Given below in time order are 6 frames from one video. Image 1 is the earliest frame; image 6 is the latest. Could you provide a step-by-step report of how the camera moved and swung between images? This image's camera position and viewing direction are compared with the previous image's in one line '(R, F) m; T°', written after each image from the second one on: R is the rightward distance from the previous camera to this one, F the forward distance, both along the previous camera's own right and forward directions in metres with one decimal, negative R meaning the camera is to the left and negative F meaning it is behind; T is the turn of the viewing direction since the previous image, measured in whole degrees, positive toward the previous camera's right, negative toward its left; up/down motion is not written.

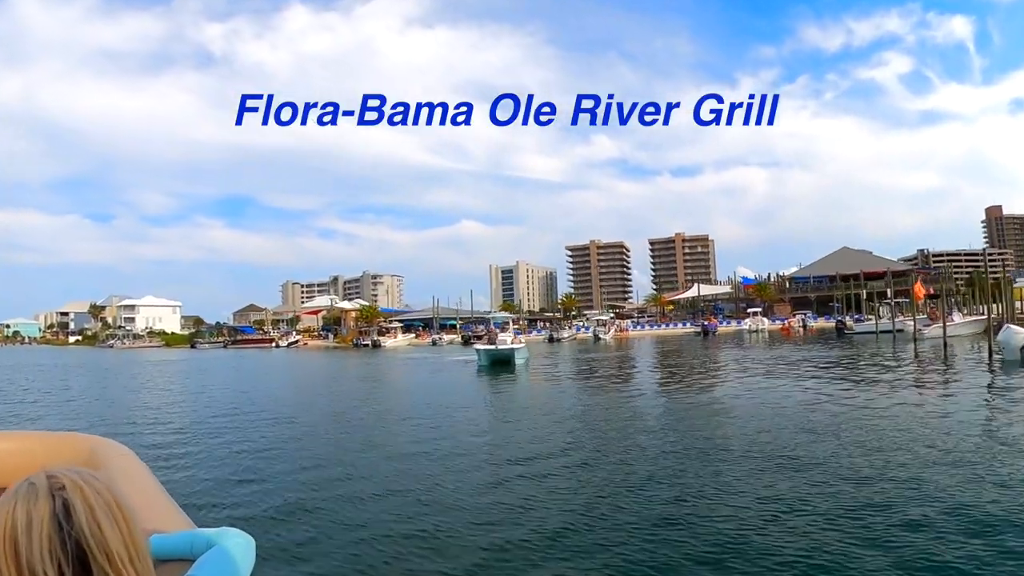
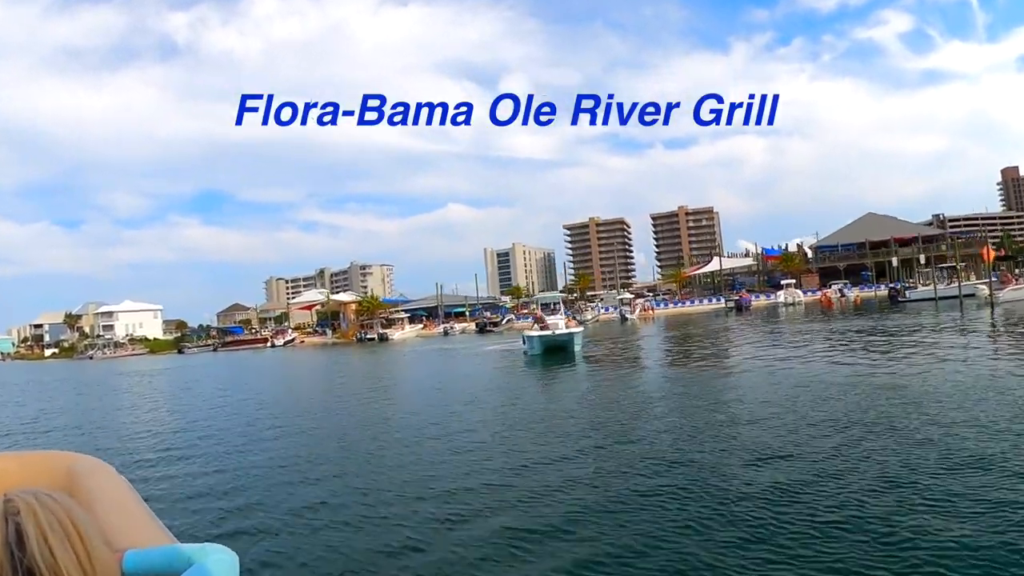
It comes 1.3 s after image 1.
(-2.2, +3.5) m; +2°
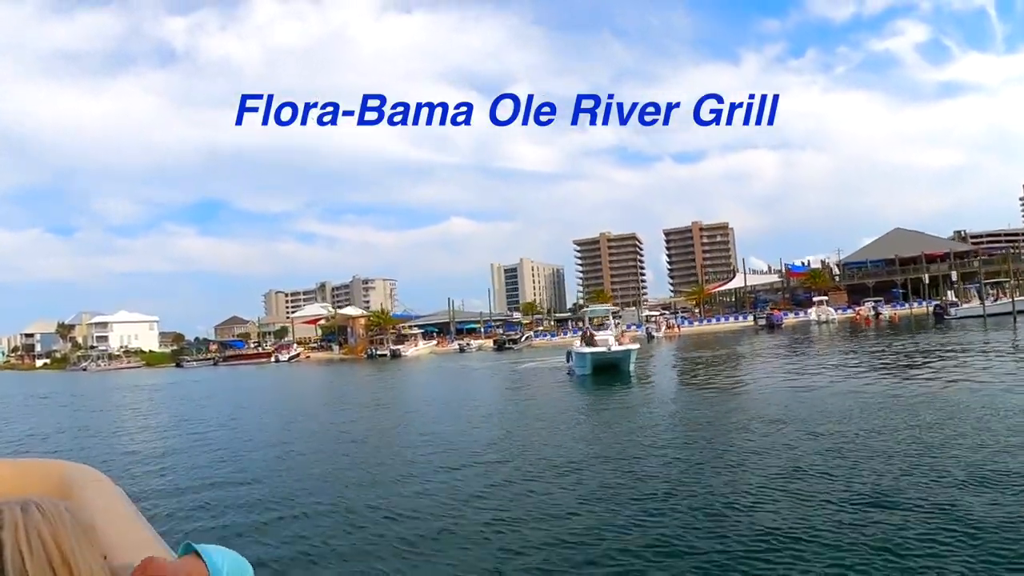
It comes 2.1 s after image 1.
(-1.5, +2.1) m; 0°
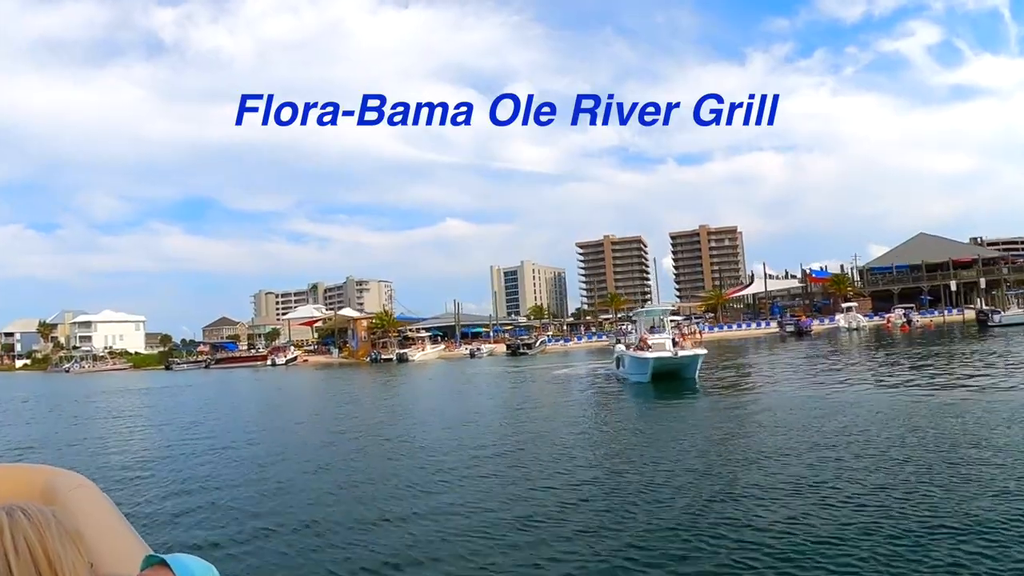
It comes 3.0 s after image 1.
(-1.6, +2.3) m; +1°
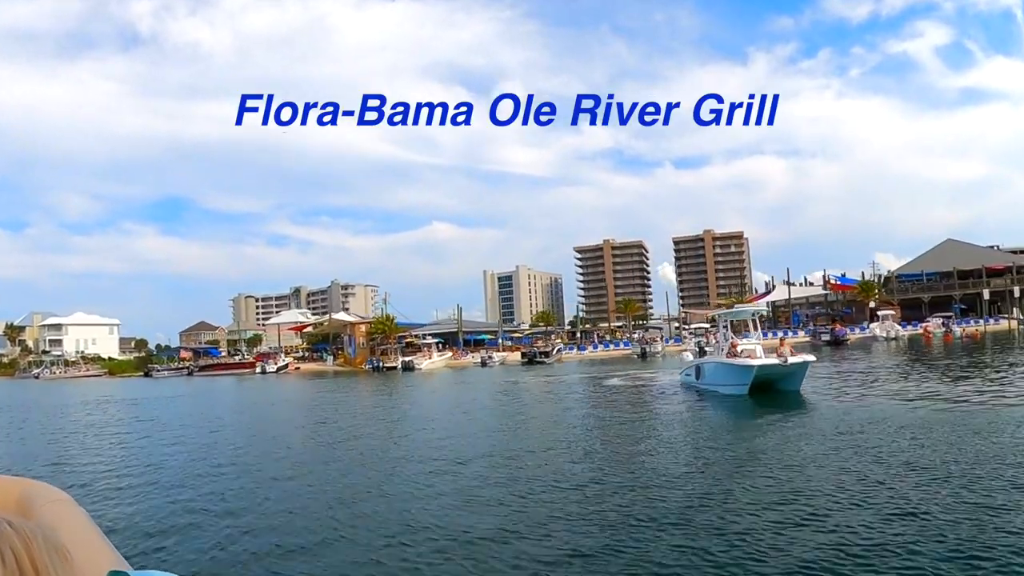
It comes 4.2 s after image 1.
(-2.0, +2.9) m; +2°
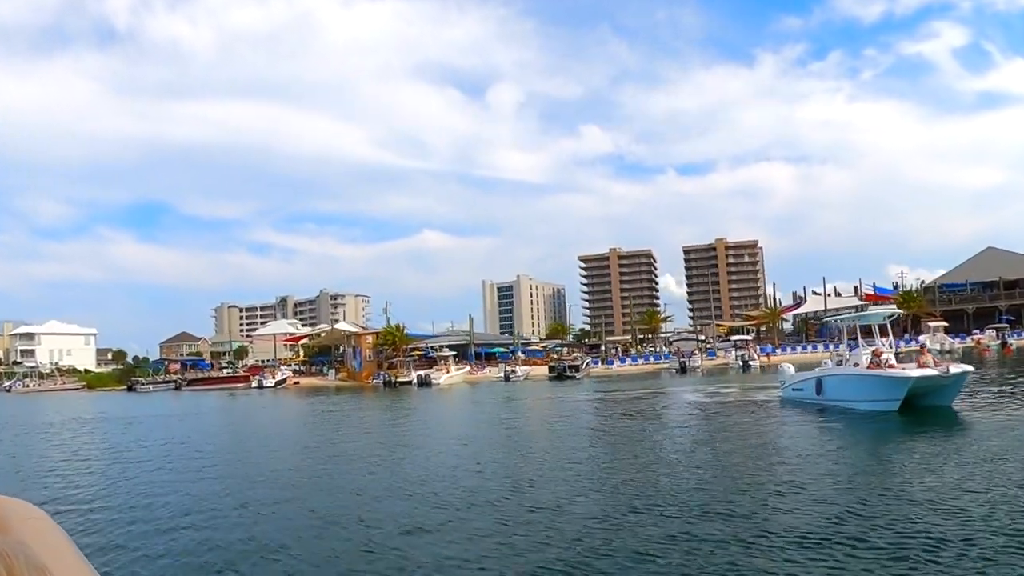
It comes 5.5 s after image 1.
(-2.2, +3.2) m; +2°
